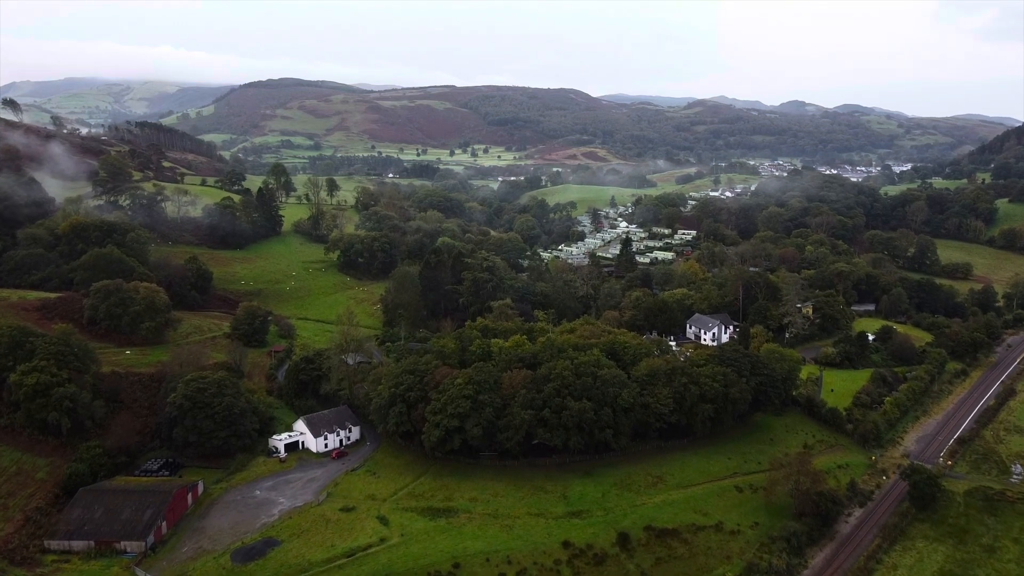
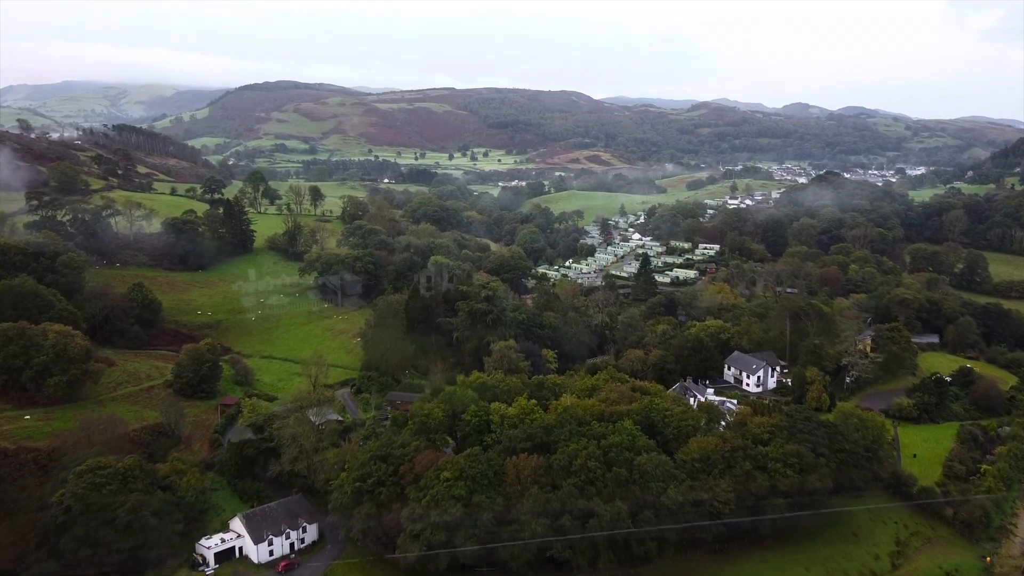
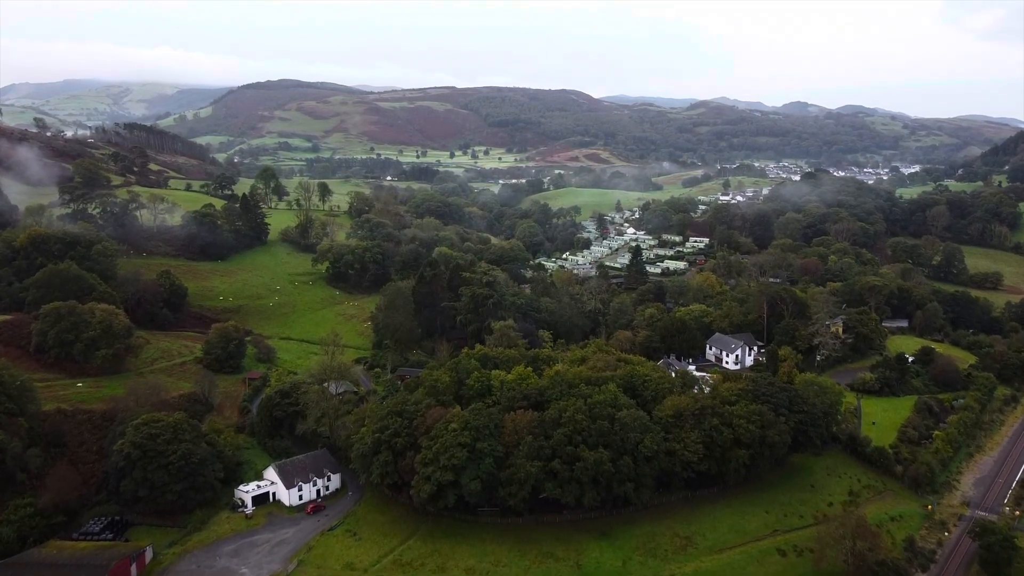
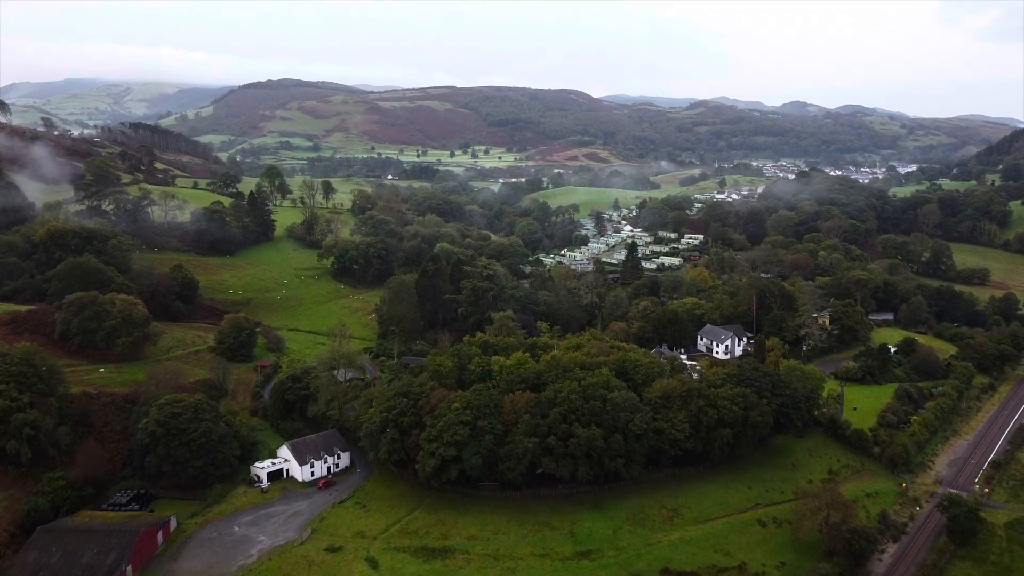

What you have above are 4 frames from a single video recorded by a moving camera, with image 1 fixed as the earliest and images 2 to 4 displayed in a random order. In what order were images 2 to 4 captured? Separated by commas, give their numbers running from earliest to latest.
4, 3, 2
